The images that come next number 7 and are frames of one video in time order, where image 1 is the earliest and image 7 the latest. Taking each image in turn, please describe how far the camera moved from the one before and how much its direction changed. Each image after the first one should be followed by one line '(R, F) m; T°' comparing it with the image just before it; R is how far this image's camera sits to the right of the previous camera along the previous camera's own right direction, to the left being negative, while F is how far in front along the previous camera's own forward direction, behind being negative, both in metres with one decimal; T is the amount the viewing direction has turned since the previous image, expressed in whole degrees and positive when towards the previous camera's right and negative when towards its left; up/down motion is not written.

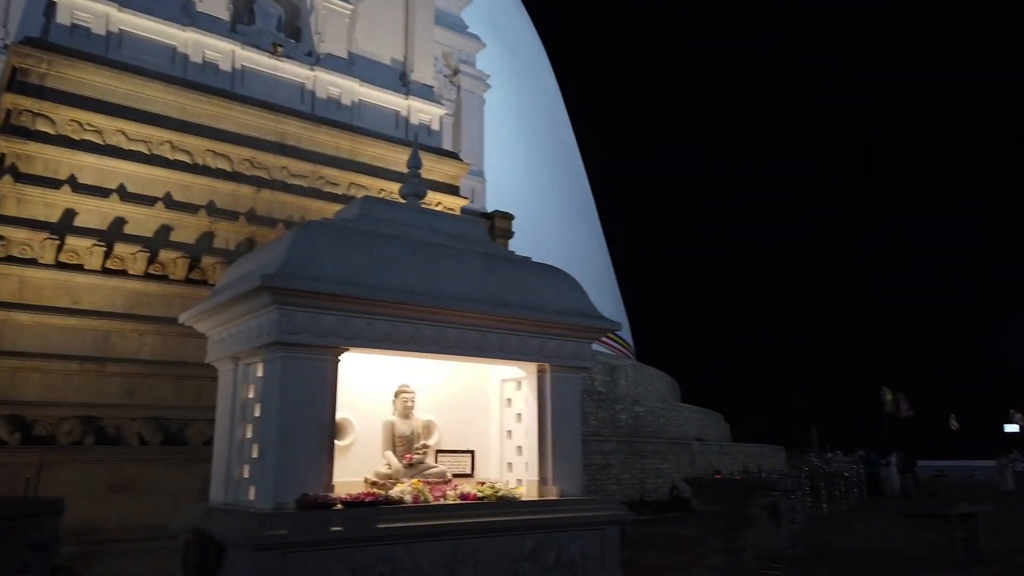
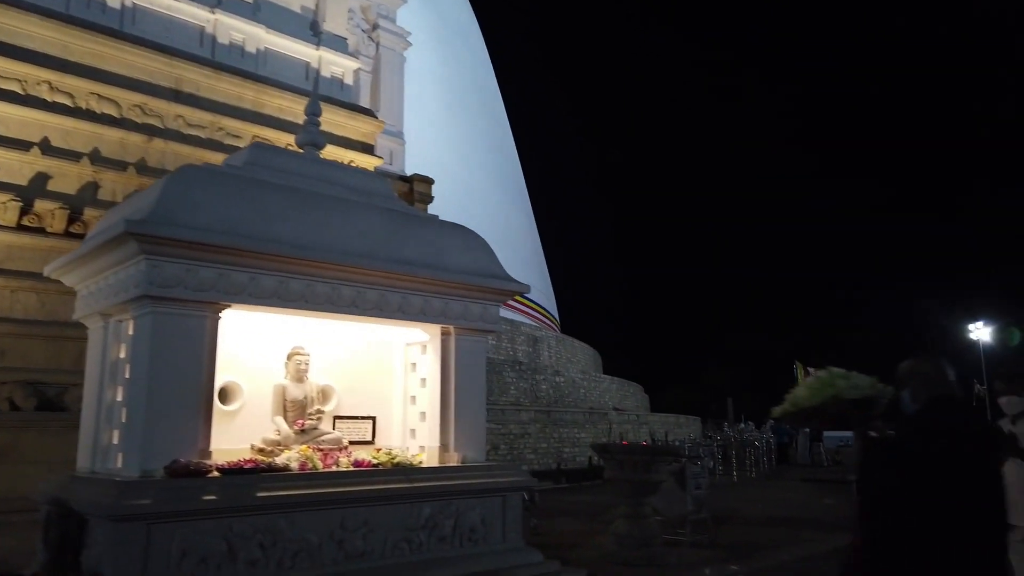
(+0.2, +0.3) m; +5°
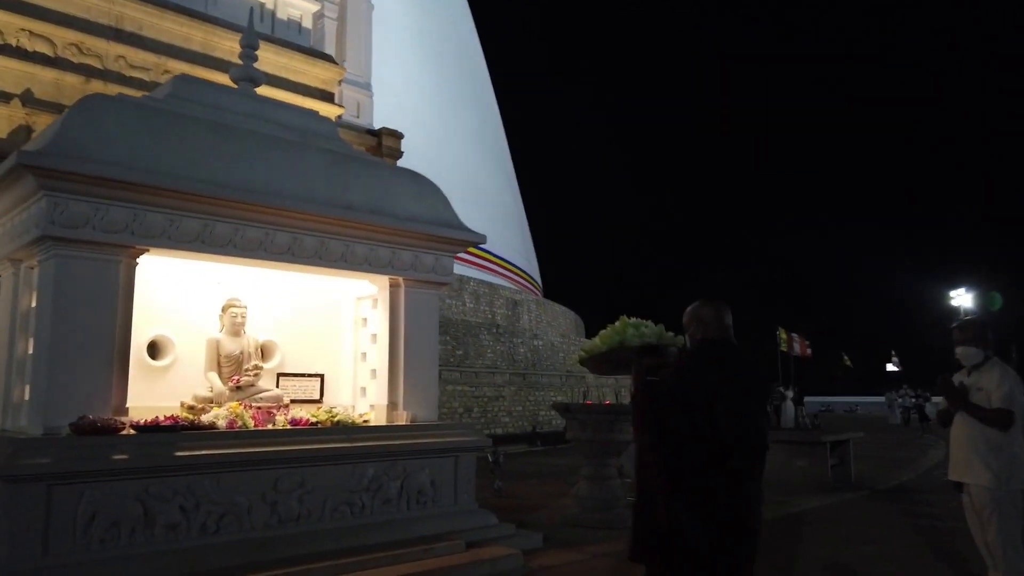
(+0.3, +0.4) m; +1°
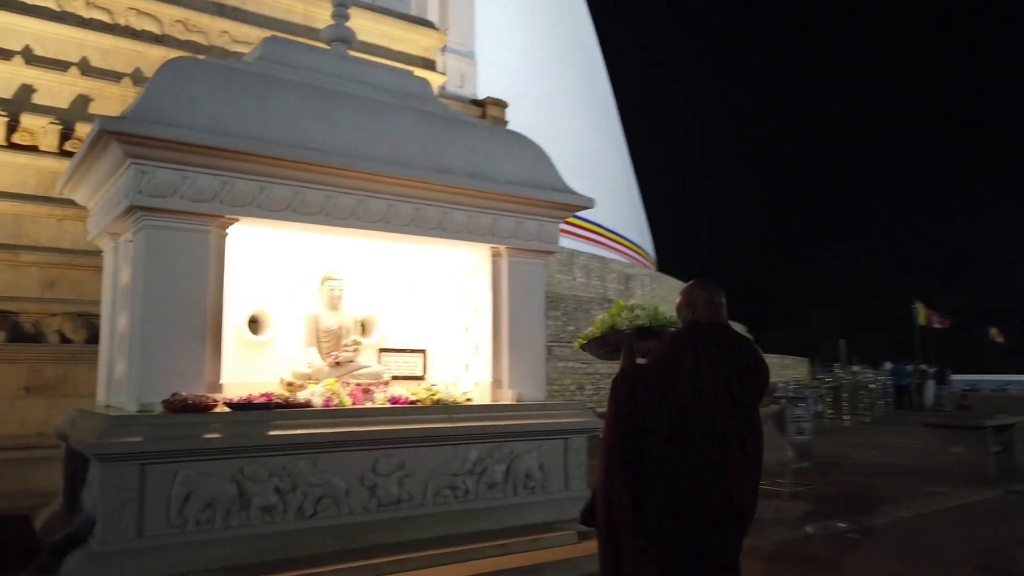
(0.0, +0.5) m; -8°
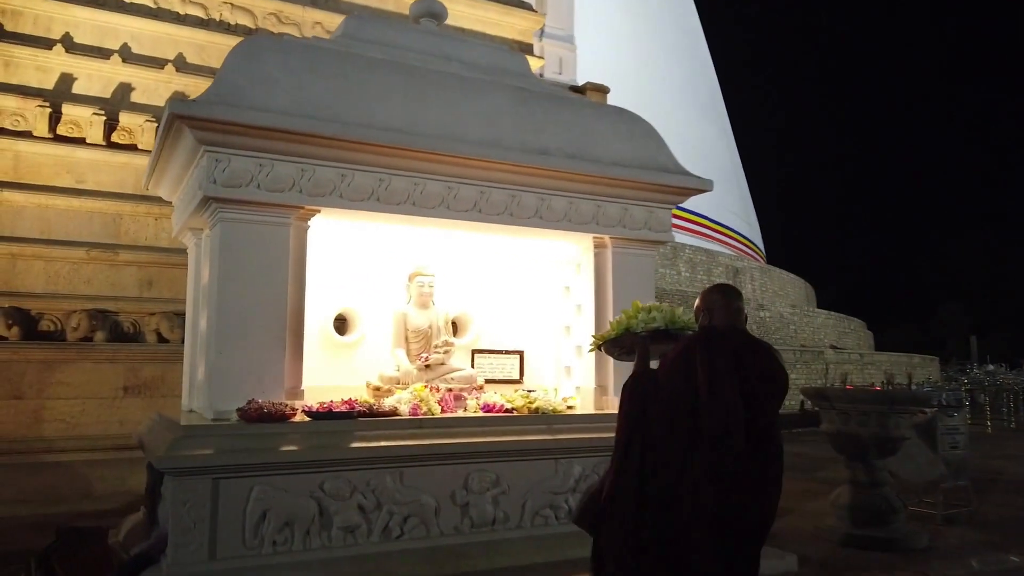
(0.0, +0.6) m; -8°
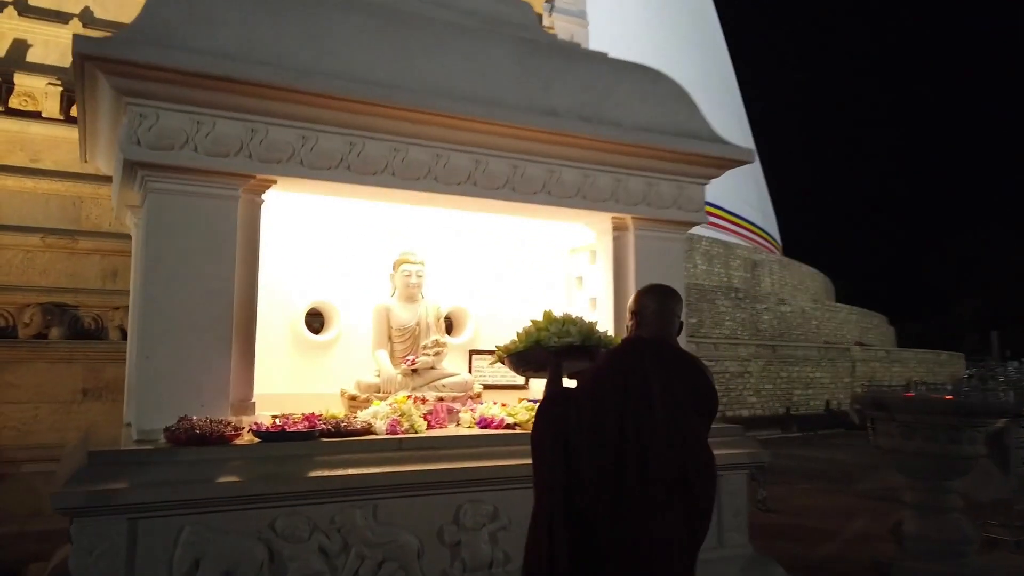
(0.0, +0.8) m; -1°
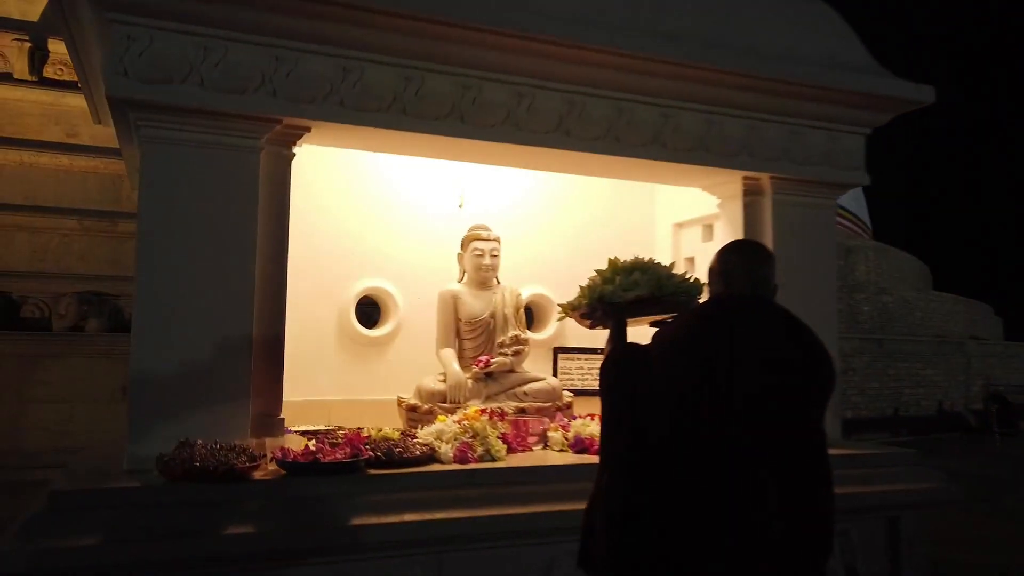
(-0.1, +0.9) m; -5°
